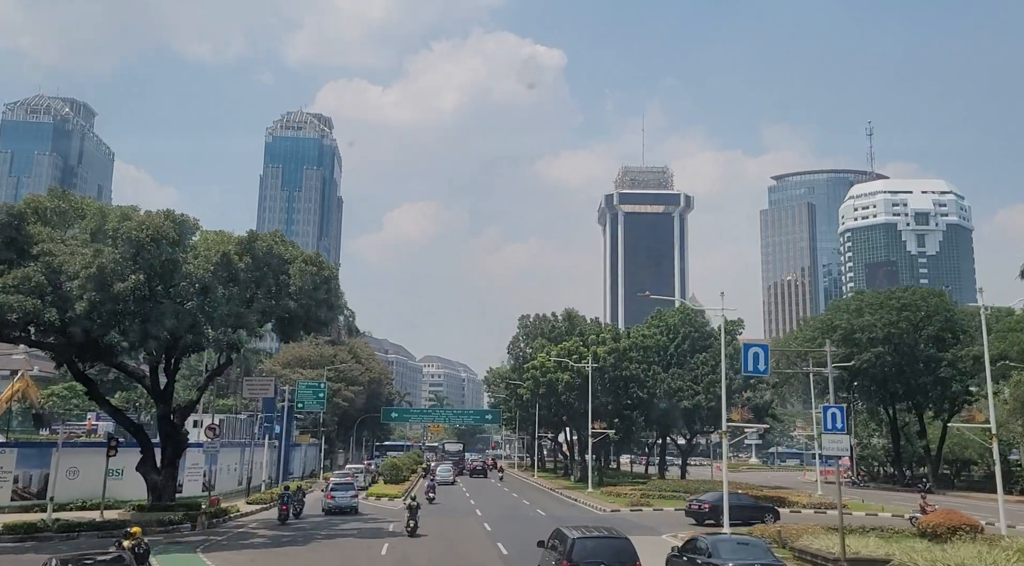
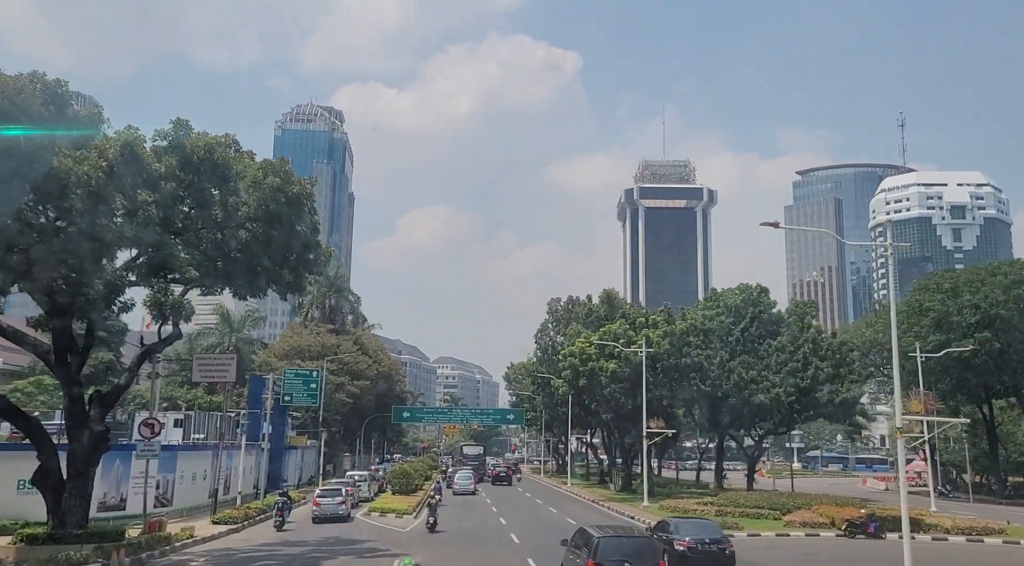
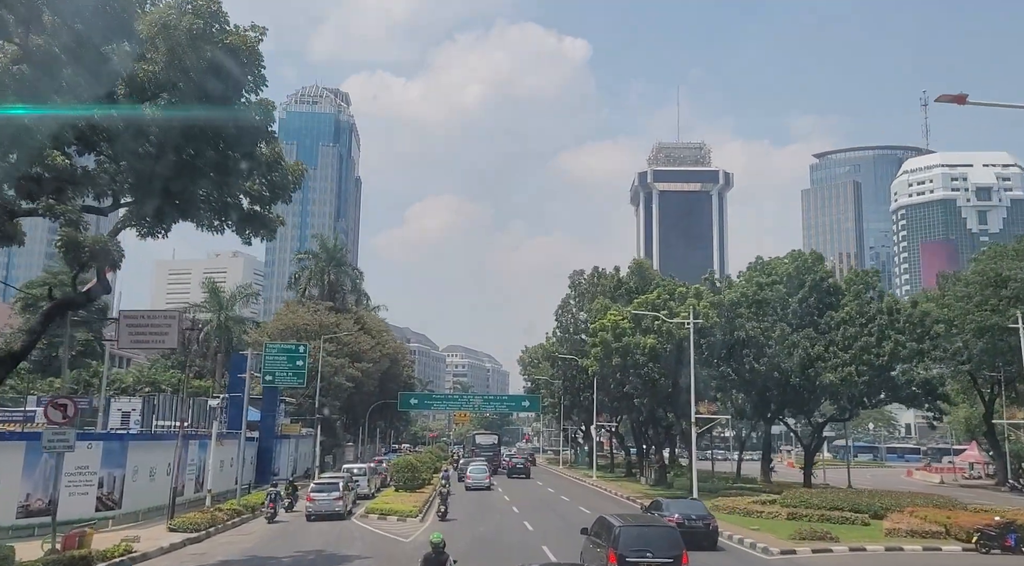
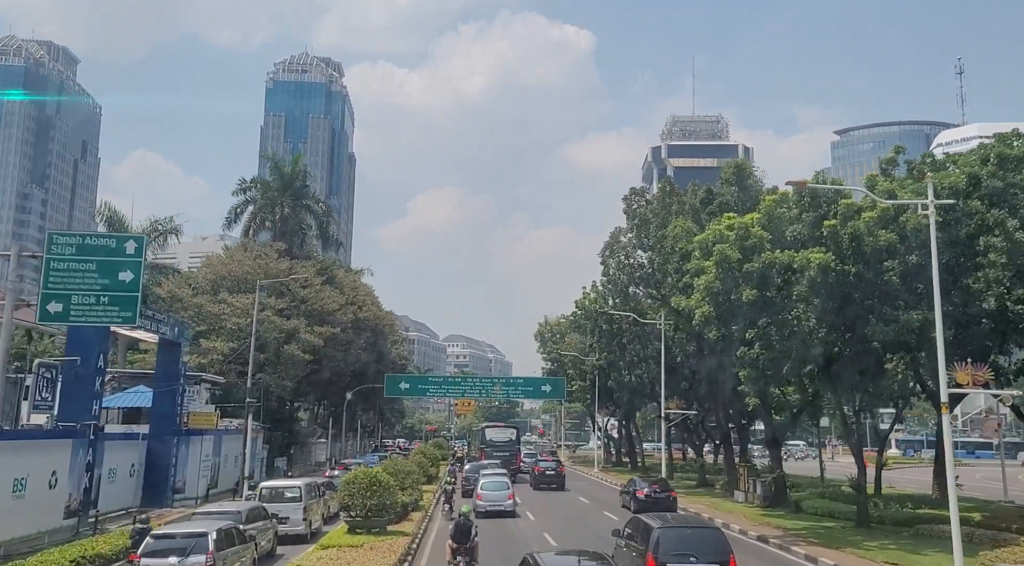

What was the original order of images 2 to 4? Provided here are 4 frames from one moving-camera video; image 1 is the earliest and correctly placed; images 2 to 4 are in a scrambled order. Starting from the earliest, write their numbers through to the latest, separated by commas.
2, 3, 4
